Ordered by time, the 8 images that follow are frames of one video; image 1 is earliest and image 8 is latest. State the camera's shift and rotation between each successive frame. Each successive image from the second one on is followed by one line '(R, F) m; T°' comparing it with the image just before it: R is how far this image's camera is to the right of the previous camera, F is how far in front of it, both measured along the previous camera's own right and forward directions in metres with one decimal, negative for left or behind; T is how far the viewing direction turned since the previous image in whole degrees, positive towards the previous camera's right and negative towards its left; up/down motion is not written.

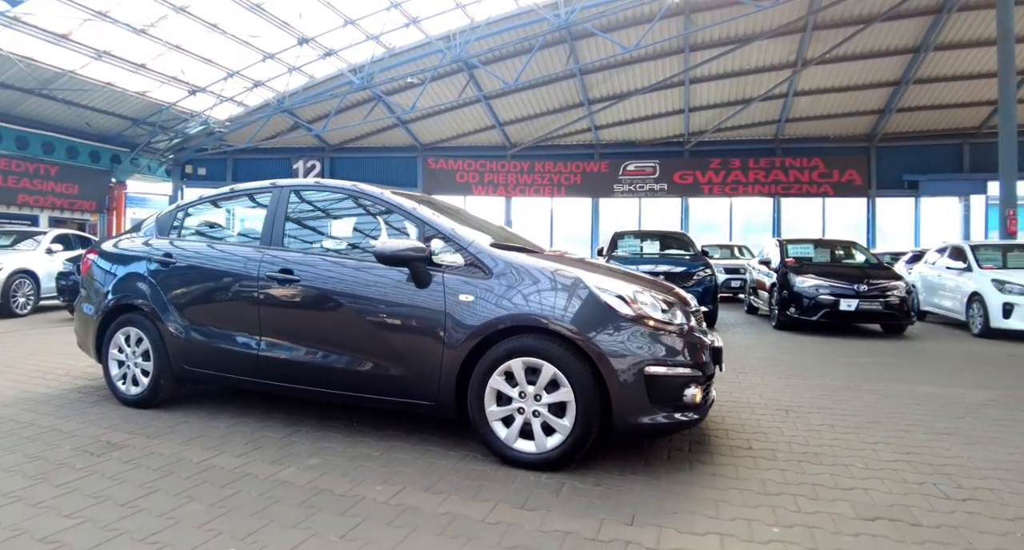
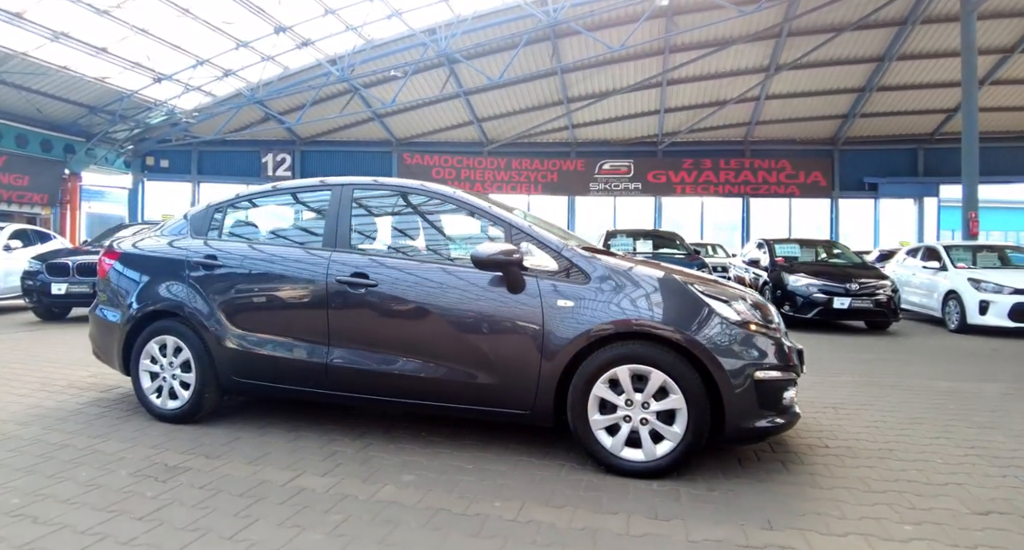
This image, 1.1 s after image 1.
(-0.8, +0.1) m; +5°
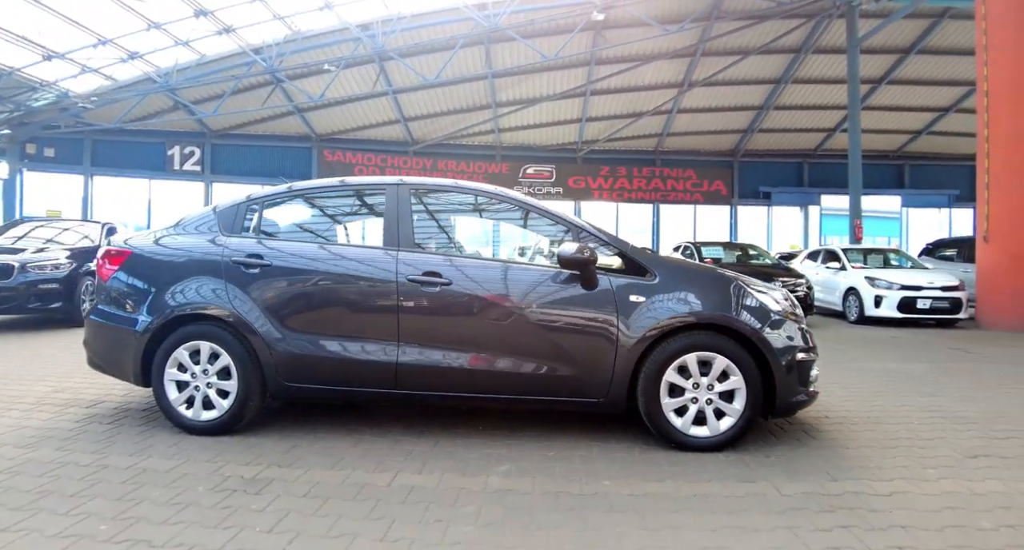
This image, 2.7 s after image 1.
(-1.0, -0.1) m; +11°
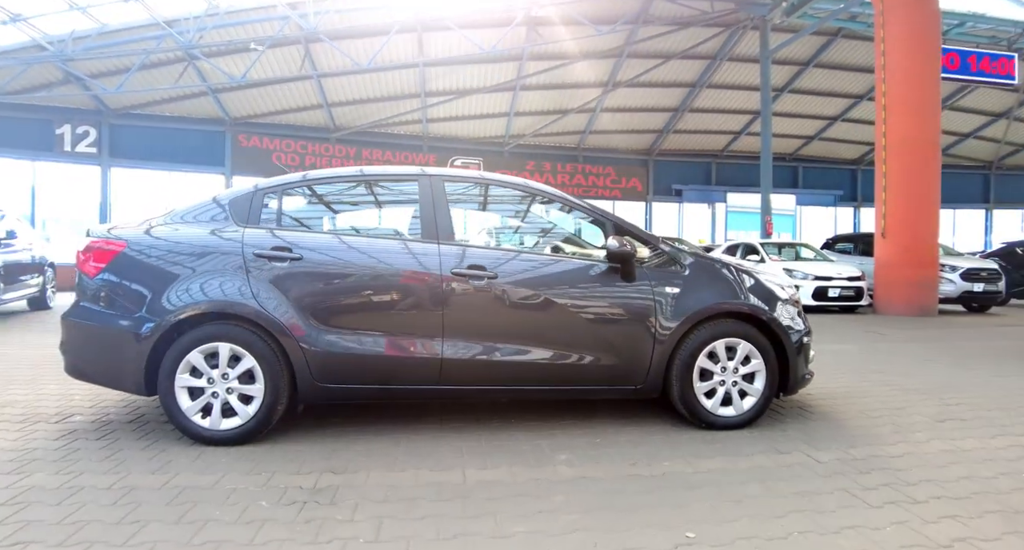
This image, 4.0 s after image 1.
(-0.8, 0.0) m; +10°
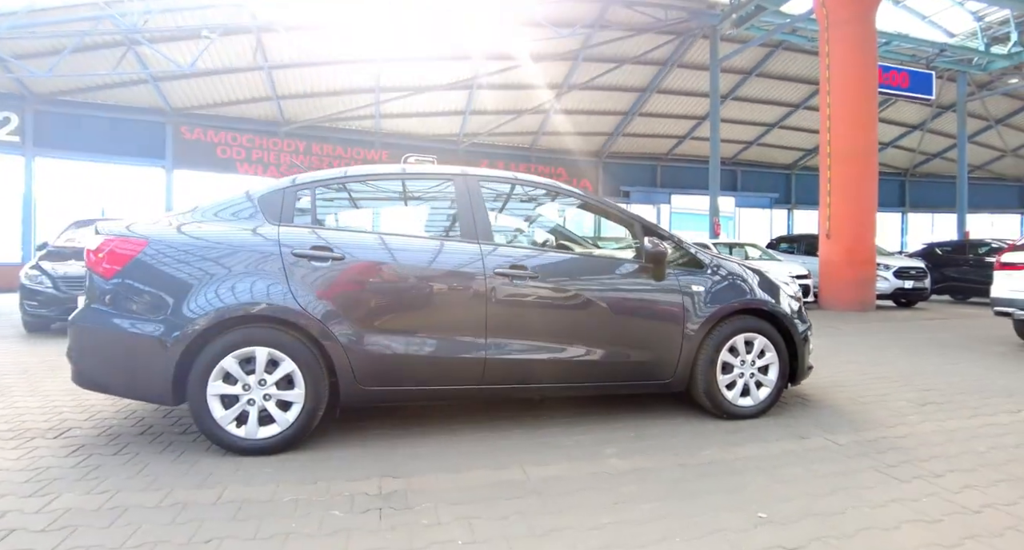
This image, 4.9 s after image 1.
(-0.6, 0.0) m; +6°
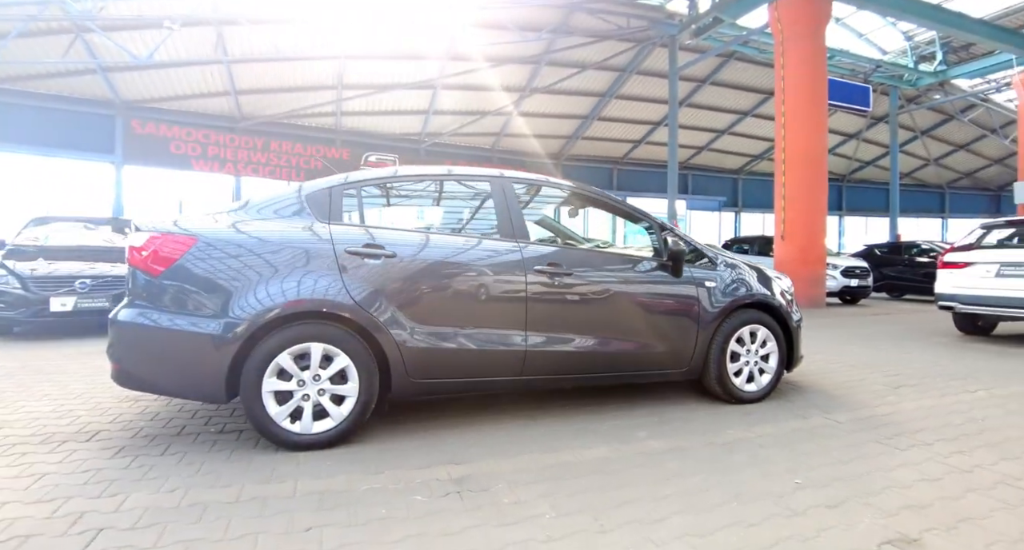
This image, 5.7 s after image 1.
(-0.5, -0.2) m; +5°
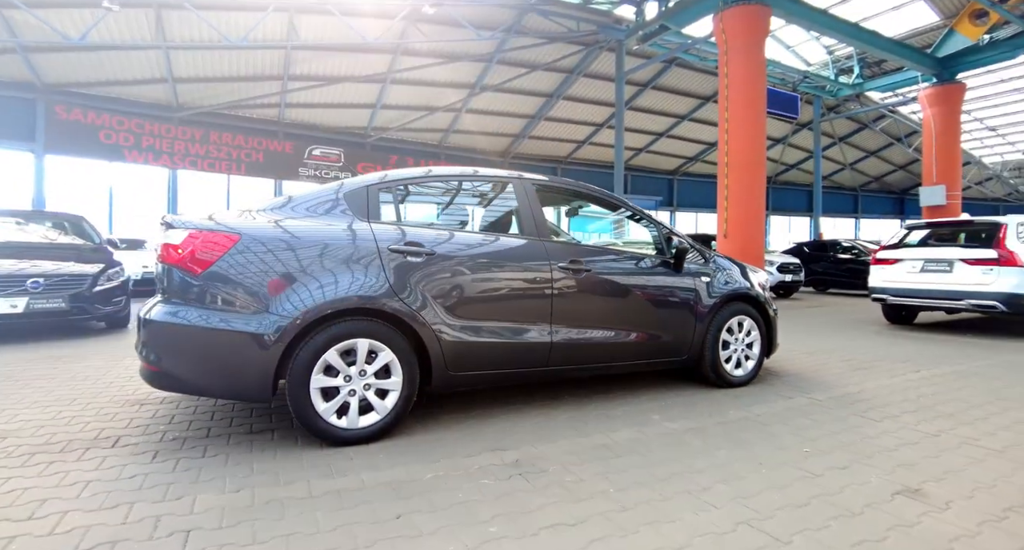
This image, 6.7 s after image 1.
(-0.6, -0.2) m; +7°
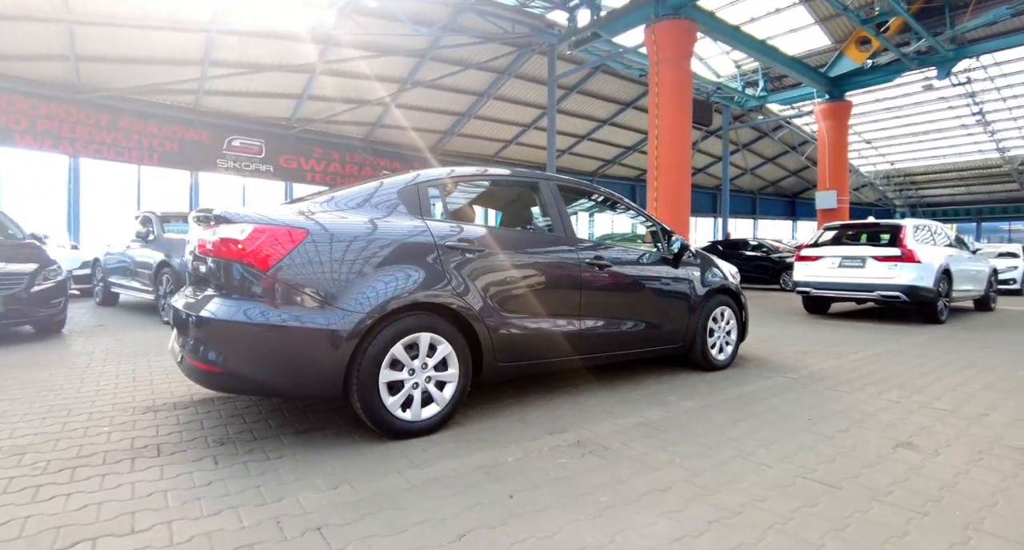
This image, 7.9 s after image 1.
(-0.8, -0.2) m; +9°
